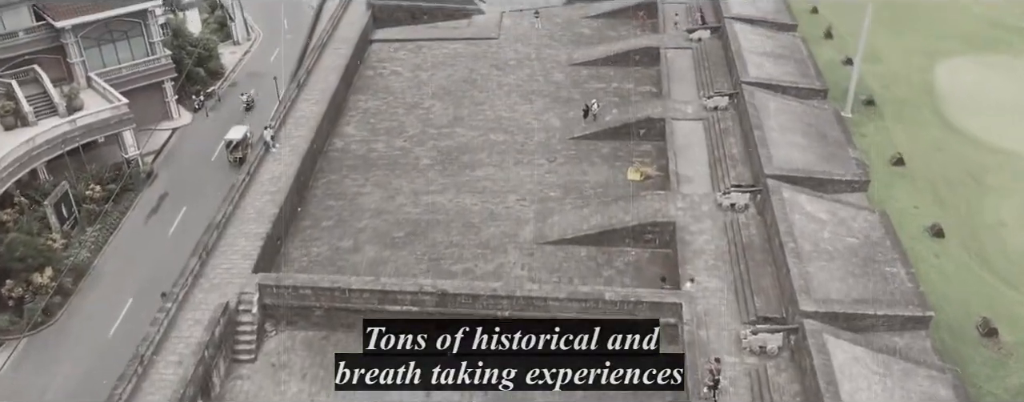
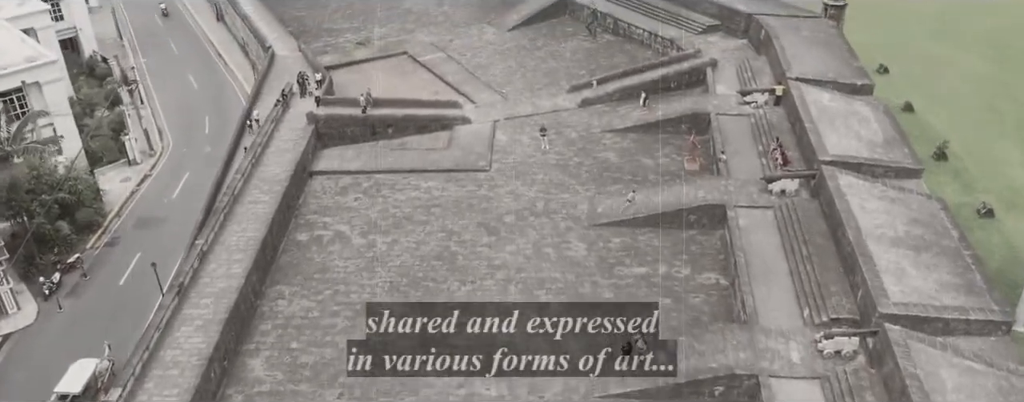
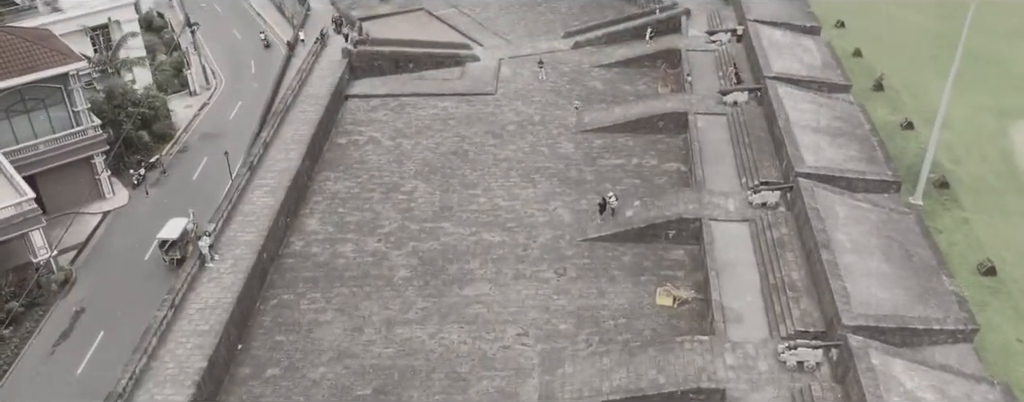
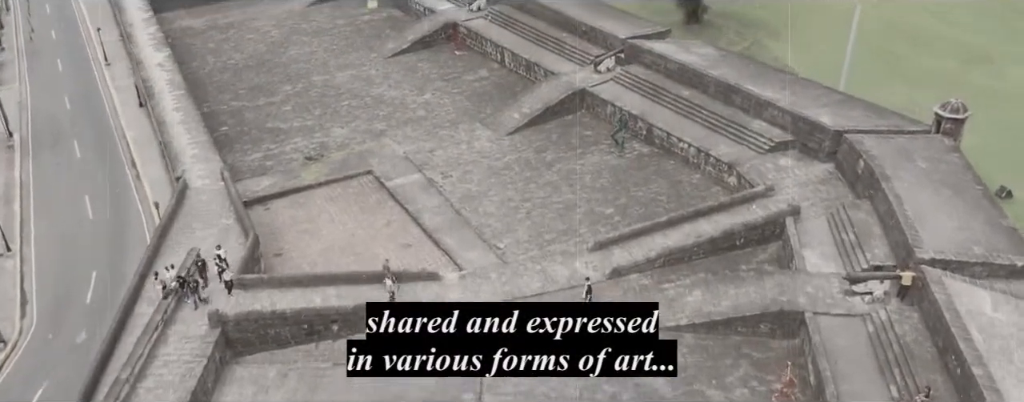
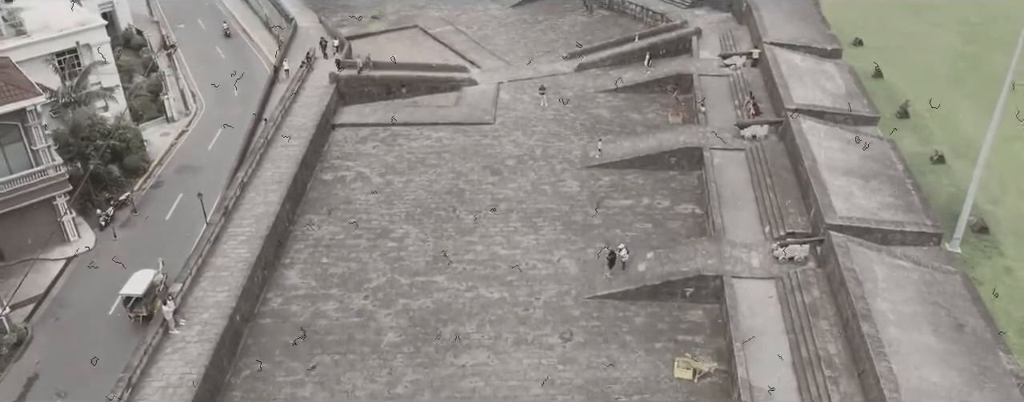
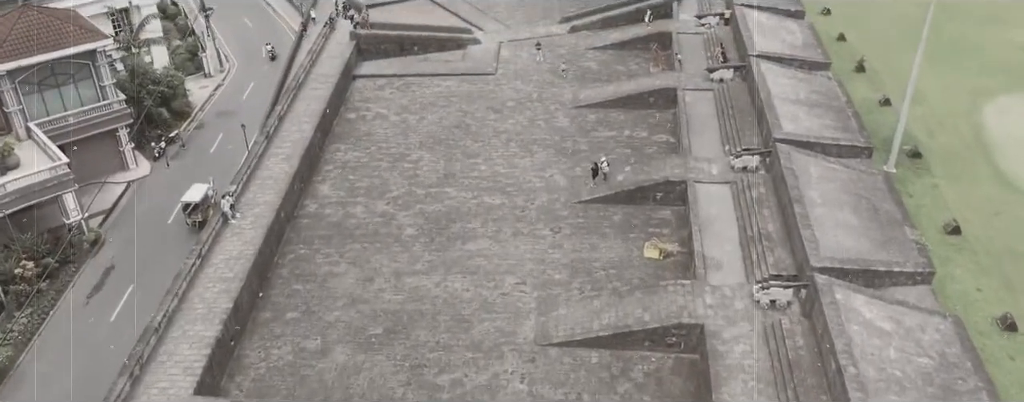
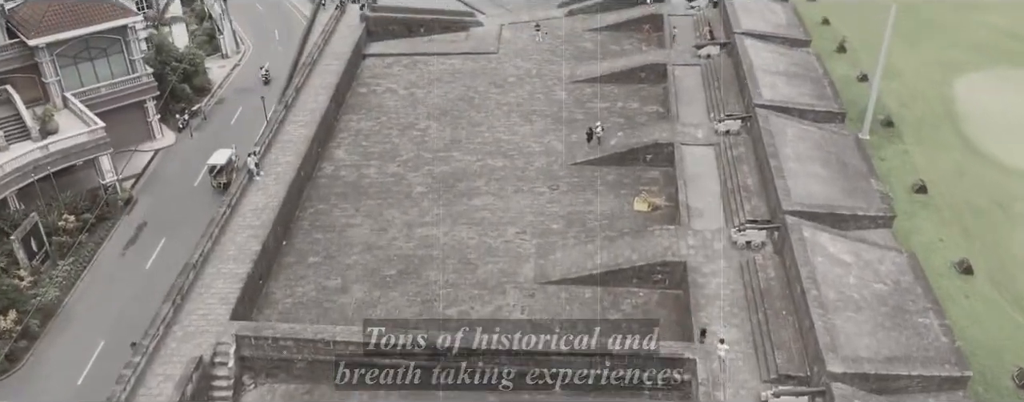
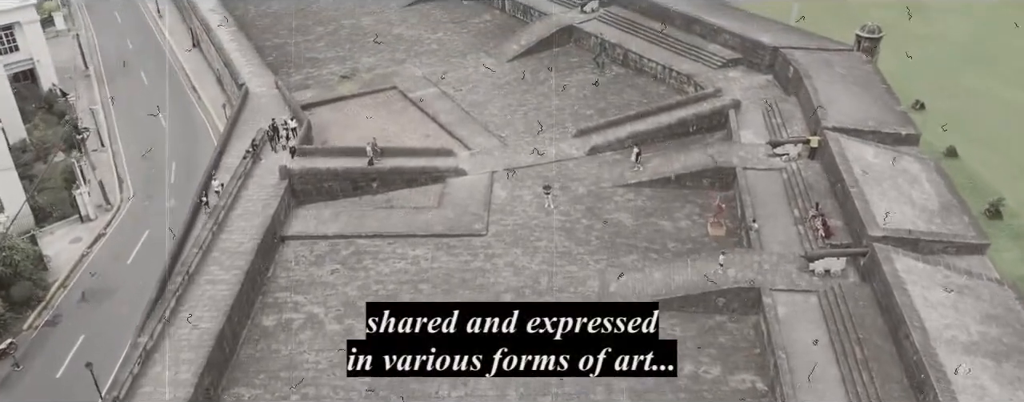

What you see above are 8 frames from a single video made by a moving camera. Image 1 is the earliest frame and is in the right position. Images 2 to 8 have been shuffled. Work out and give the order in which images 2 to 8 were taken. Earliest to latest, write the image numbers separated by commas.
7, 6, 3, 5, 2, 8, 4
